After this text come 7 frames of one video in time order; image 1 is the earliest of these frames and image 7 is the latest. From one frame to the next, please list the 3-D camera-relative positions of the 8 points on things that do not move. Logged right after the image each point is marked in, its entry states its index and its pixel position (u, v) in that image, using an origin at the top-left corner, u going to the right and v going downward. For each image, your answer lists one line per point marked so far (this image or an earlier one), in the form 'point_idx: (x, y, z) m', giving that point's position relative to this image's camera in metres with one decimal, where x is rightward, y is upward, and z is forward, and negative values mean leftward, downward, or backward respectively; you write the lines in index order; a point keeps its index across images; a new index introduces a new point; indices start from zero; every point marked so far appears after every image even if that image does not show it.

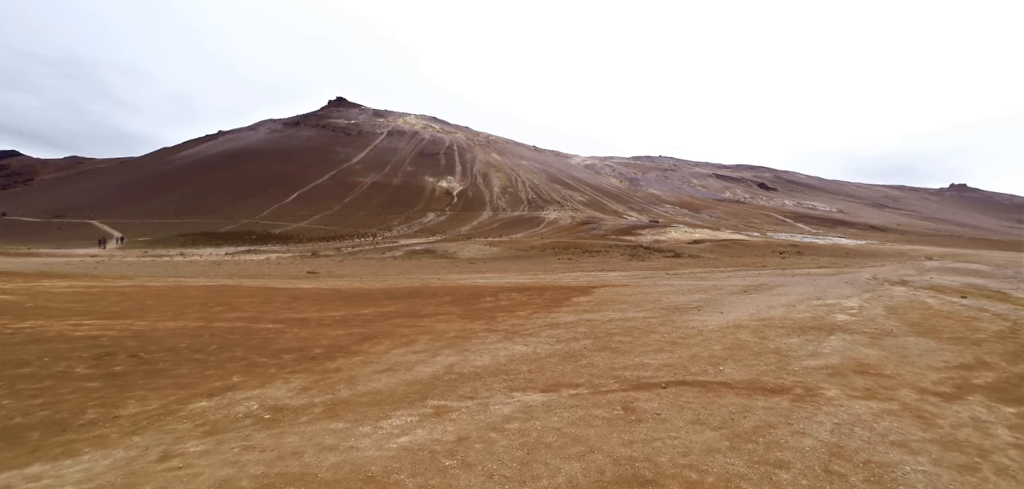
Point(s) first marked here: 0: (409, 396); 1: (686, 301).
0: (-1.7, -2.4, +6.6) m
1: (+6.0, -2.0, +14.7) m
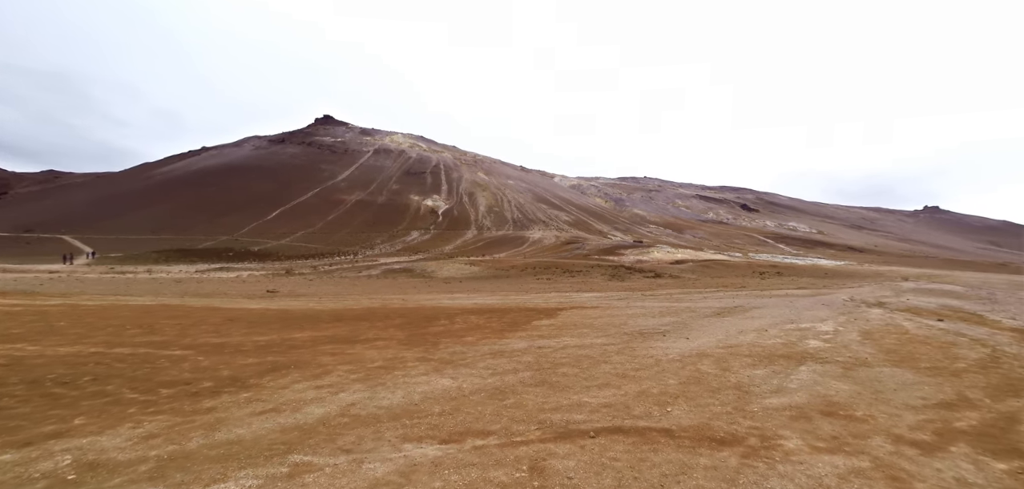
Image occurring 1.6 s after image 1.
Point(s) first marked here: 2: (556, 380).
0: (-3.0, -2.6, +5.3) m
1: (+4.5, -2.6, +13.6) m
2: (+0.8, -2.5, +7.8) m
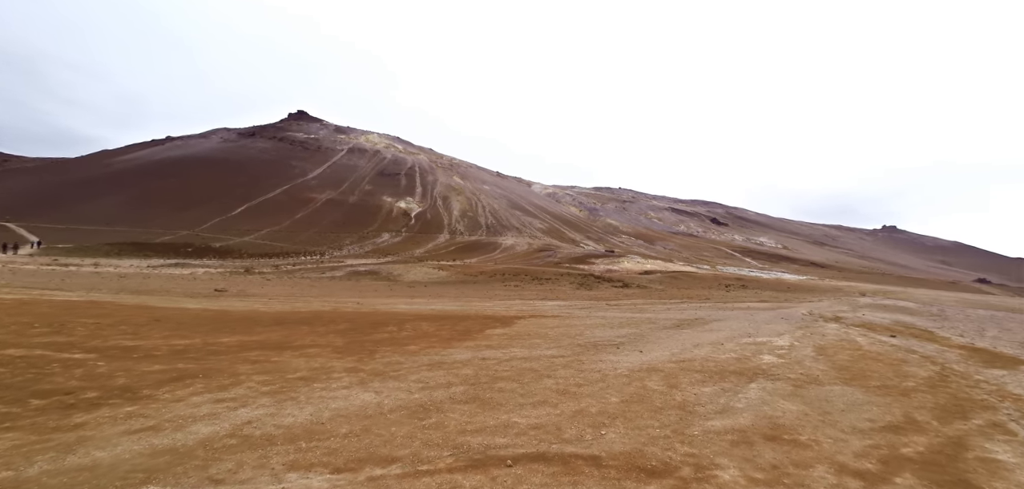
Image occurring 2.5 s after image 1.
0: (-4.0, -2.5, +4.5) m
1: (+3.0, -2.8, +13.1) m
2: (-0.4, -2.5, +7.2) m
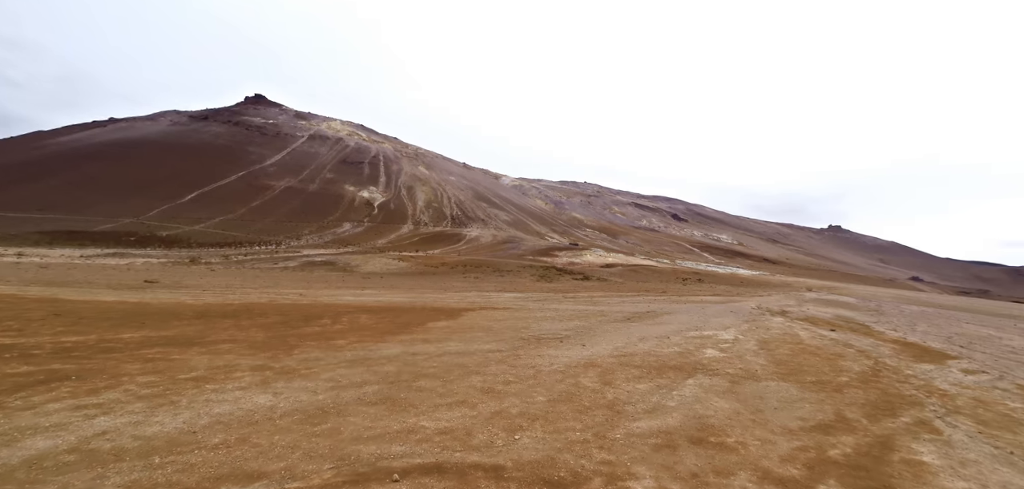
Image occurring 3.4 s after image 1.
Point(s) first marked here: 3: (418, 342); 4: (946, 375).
0: (-5.1, -2.2, +3.5) m
1: (+1.3, -2.6, +12.7) m
2: (-1.6, -2.3, +6.5) m
3: (-2.3, -2.4, +10.4) m
4: (+11.0, -3.3, +10.8) m
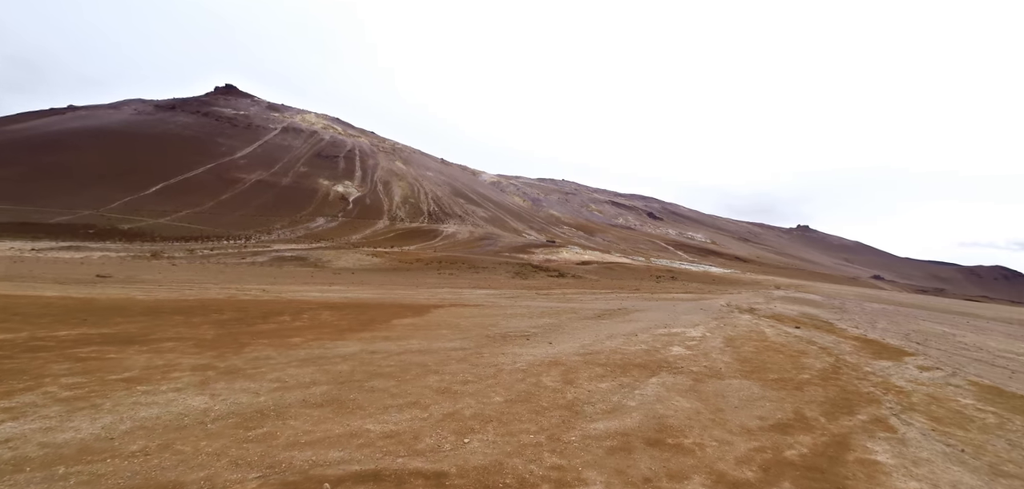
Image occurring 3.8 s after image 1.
0: (-5.6, -2.1, +3.0) m
1: (+0.3, -2.4, +12.5) m
2: (-2.3, -2.2, +6.1) m
3: (-3.1, -2.2, +10.0) m
4: (+10.2, -3.3, +11.1) m
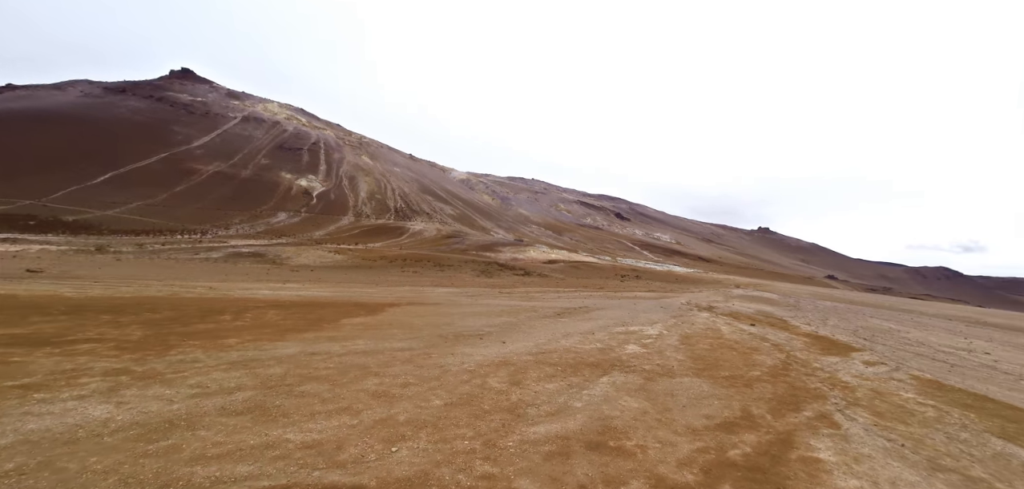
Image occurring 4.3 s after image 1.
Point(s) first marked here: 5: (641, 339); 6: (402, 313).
0: (-6.2, -2.0, +2.4) m
1: (-0.9, -2.4, +12.2) m
2: (-3.1, -2.1, +5.7) m
3: (-4.2, -2.1, +9.5) m
4: (+9.0, -3.3, +11.4) m
5: (+3.7, -2.7, +12.2) m
6: (-3.5, -2.2, +13.8) m
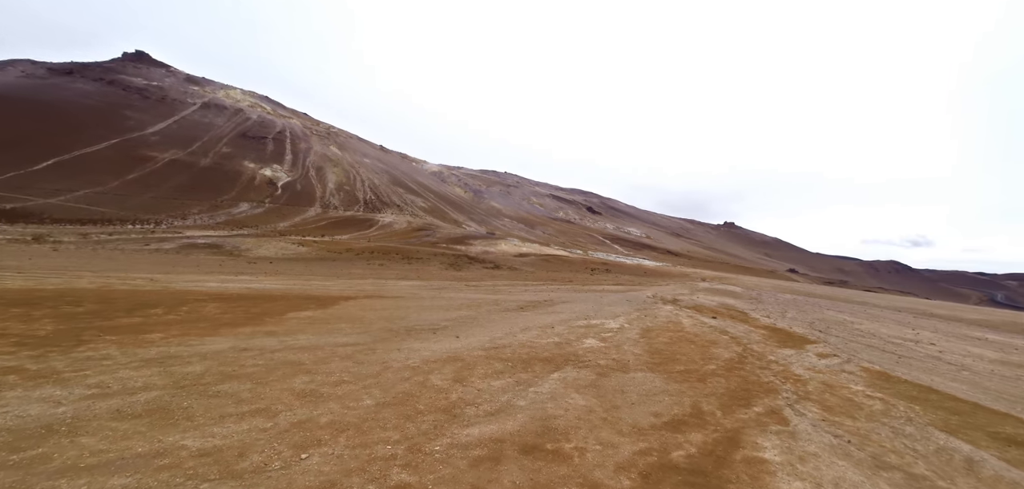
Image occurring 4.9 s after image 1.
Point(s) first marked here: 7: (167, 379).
0: (-6.8, -1.8, +1.6) m
1: (-2.1, -2.1, +11.7) m
2: (-3.9, -1.9, +5.1) m
3: (-5.2, -1.9, +8.8) m
4: (+7.8, -3.1, +11.6) m
5: (+2.5, -2.5, +12.0) m
6: (-4.8, -1.9, +13.2) m
7: (-4.8, -1.9, +5.9) m
